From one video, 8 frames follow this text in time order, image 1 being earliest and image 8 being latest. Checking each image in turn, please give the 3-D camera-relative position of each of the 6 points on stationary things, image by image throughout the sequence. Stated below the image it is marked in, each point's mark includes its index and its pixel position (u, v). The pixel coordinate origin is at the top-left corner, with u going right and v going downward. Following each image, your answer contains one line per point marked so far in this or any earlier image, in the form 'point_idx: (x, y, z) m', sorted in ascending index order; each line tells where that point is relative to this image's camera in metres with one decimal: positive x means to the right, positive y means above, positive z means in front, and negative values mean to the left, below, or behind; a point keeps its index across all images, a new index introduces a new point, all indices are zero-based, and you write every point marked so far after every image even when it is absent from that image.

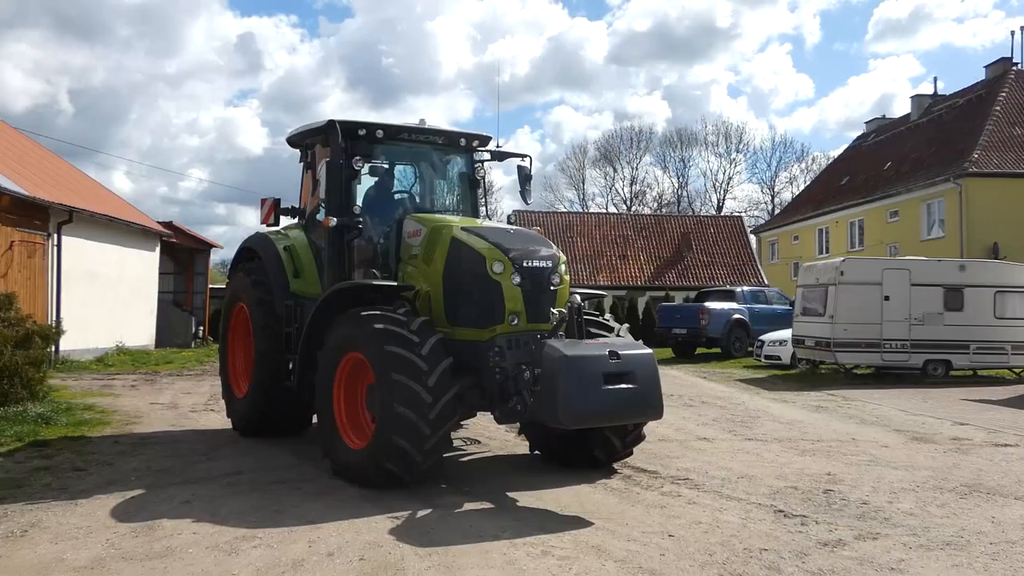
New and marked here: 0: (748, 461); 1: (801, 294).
0: (+1.8, -1.3, +7.0) m
1: (+4.9, -0.1, +15.6) m
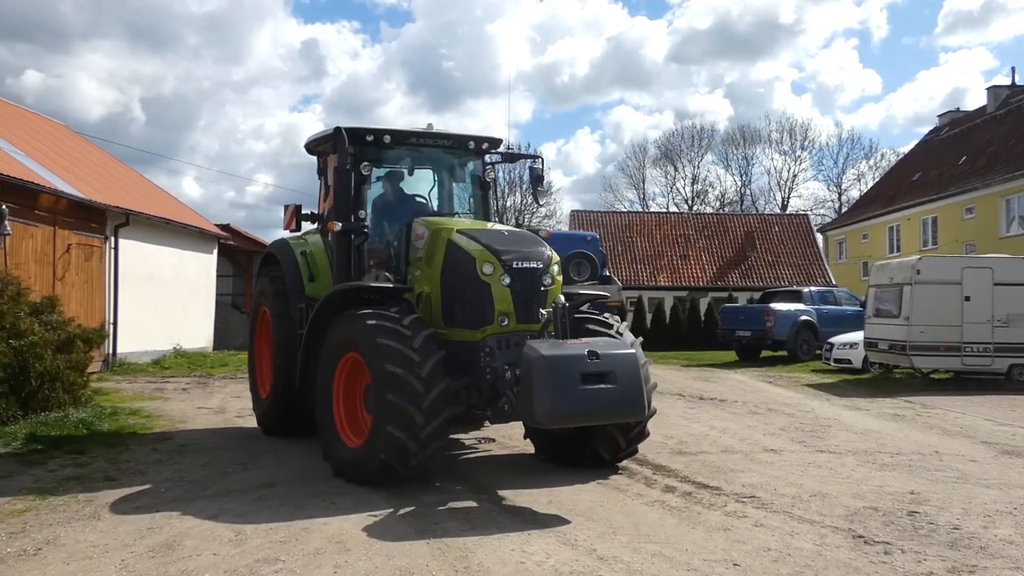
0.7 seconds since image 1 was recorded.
0: (+2.2, -1.3, +6.4) m
1: (+5.8, -0.1, +14.8) m
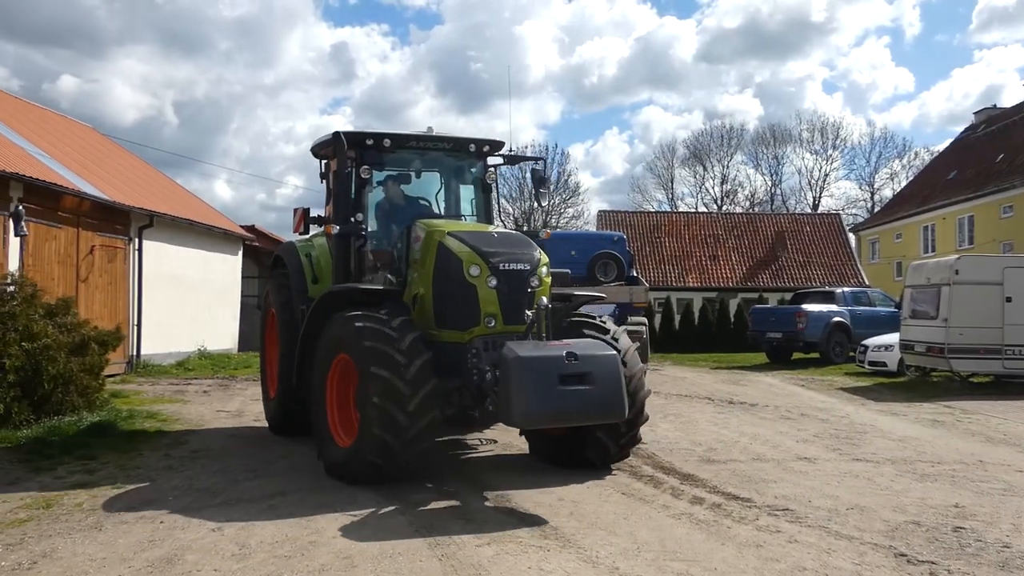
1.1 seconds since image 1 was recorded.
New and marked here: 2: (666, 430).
0: (+2.3, -1.3, +6.1) m
1: (+6.2, -0.1, +14.3) m
2: (+1.5, -1.3, +8.8) m
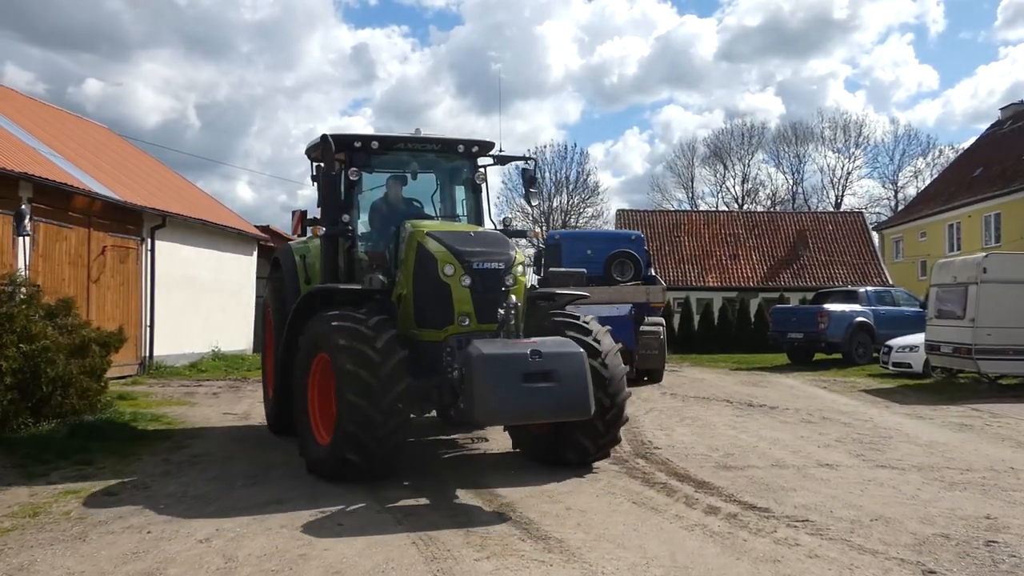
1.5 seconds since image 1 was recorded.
0: (+2.3, -1.3, +5.8) m
1: (+6.4, -0.1, +13.9) m
2: (+1.6, -1.3, +8.5) m
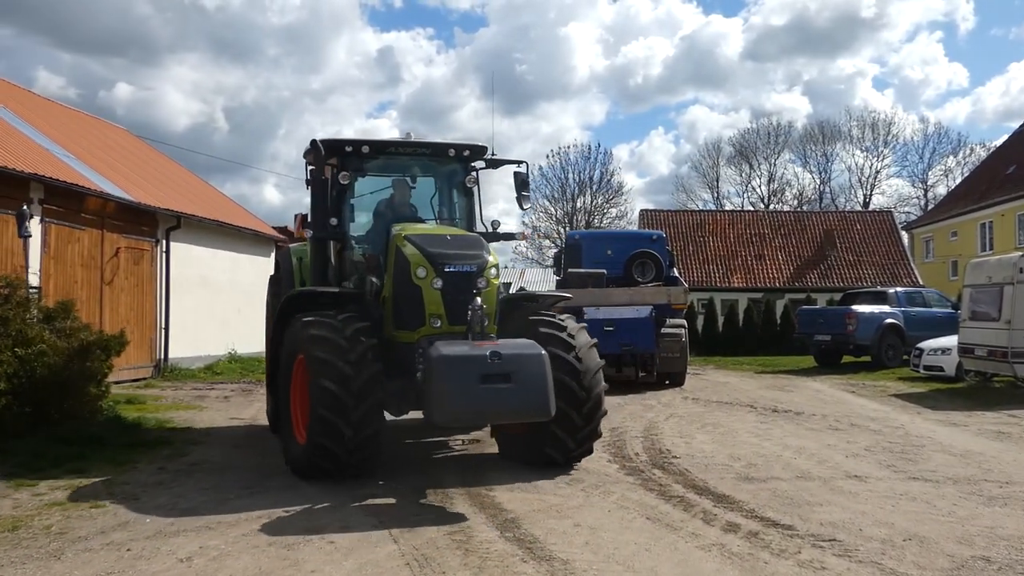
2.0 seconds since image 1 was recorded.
0: (+2.4, -1.3, +5.4) m
1: (+6.6, -0.1, +13.4) m
2: (+1.7, -1.3, +8.1) m
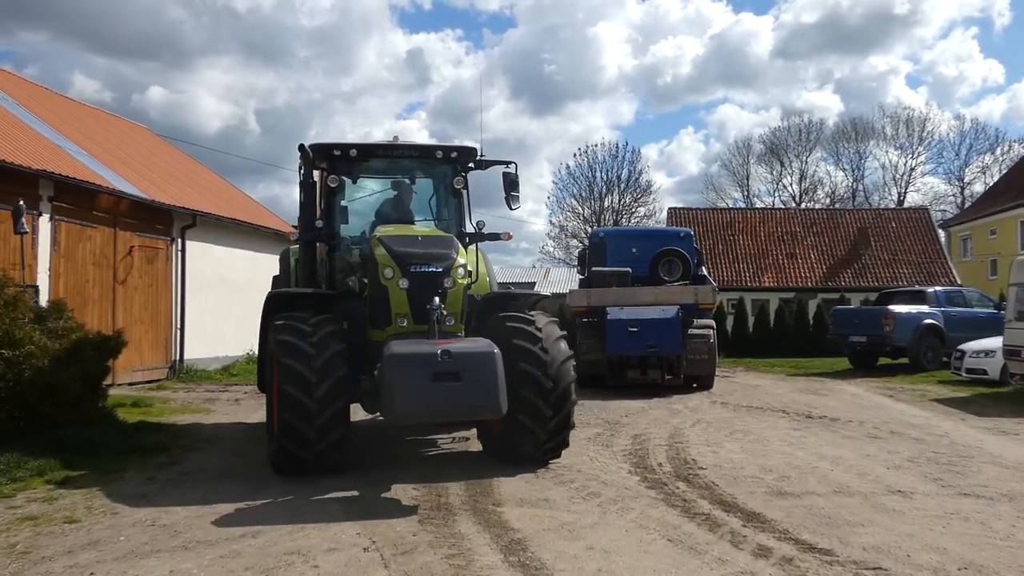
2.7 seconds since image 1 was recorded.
0: (+2.4, -1.3, +4.8) m
1: (+6.9, -0.1, +12.7) m
2: (+1.8, -1.3, +7.5) m
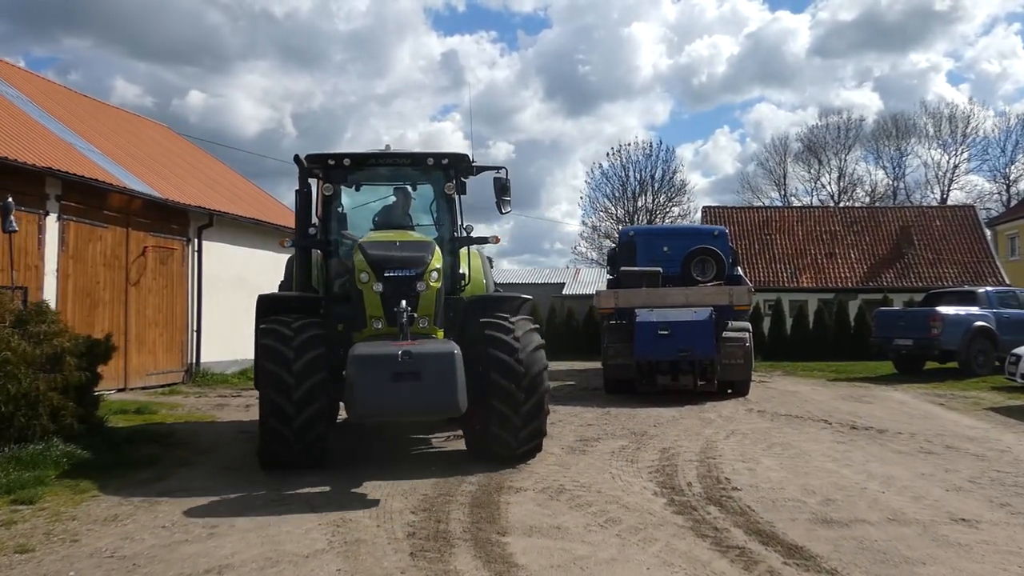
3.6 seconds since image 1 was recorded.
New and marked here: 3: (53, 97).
0: (+2.4, -1.3, +4.1) m
1: (+7.2, -0.1, +11.8) m
2: (+1.9, -1.3, +6.8) m
3: (-8.7, +3.6, +17.4) m
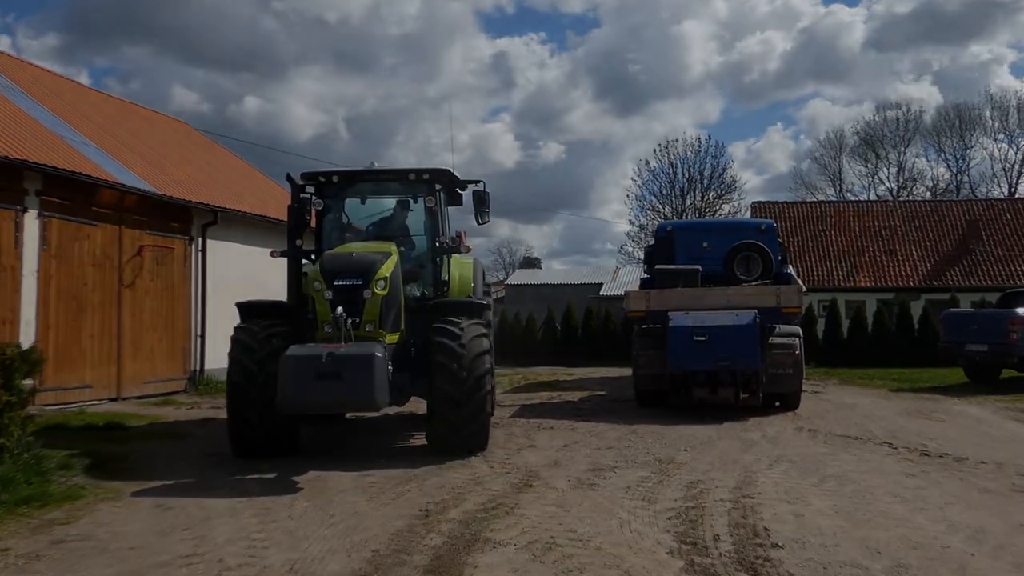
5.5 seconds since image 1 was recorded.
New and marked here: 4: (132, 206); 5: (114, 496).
0: (+2.2, -1.3, +2.7) m
1: (+7.4, -0.1, +10.1) m
2: (+1.8, -1.3, +5.4) m
3: (-8.2, +3.6, +16.6) m
4: (-5.5, +1.2, +13.4) m
5: (-2.7, -1.4, +6.2) m
